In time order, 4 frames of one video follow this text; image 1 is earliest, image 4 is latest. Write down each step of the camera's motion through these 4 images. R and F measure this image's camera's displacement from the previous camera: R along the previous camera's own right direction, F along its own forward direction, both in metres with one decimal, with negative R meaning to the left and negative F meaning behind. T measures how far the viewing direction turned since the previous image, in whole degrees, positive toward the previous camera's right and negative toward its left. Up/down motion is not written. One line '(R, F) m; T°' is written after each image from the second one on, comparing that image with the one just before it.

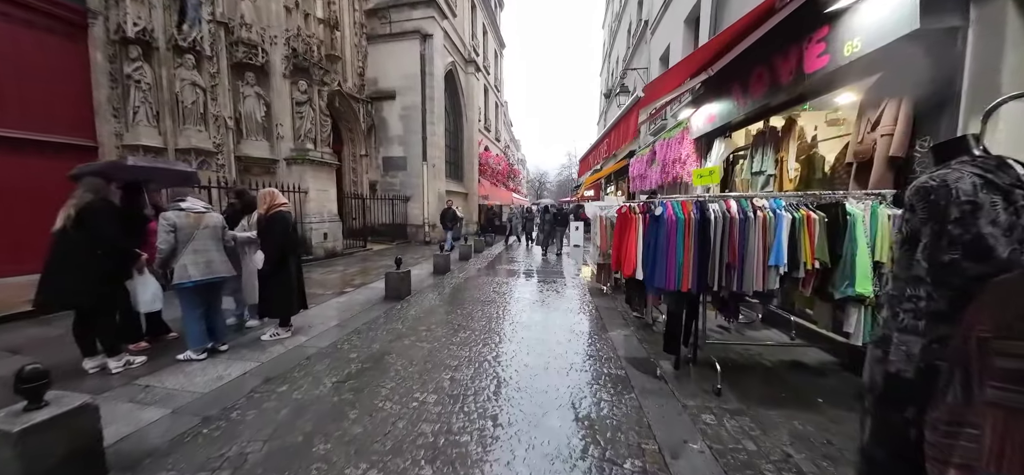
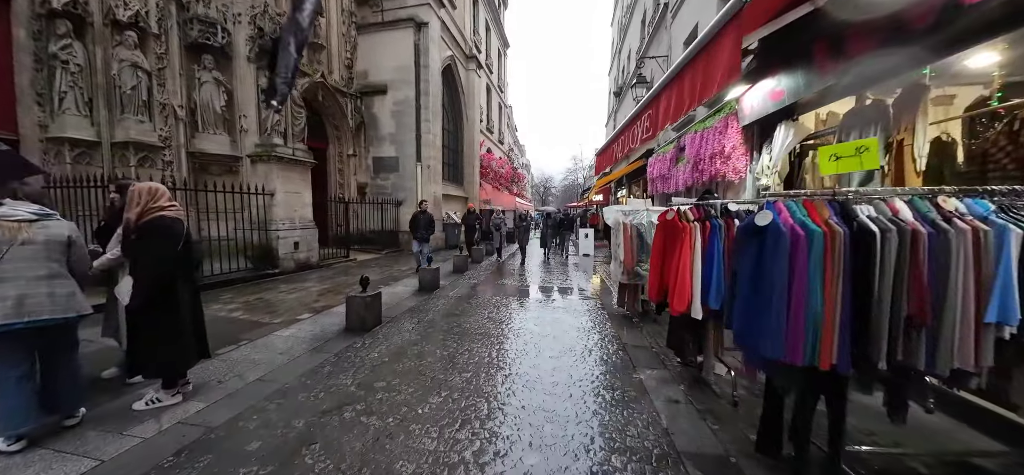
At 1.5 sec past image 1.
(+0.1, +1.4) m; -1°
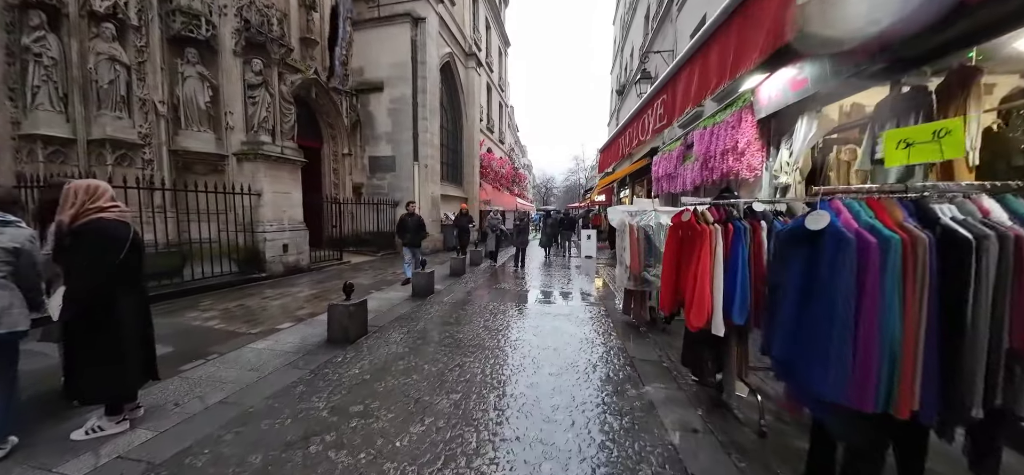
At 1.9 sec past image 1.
(+0.1, +0.4) m; 0°
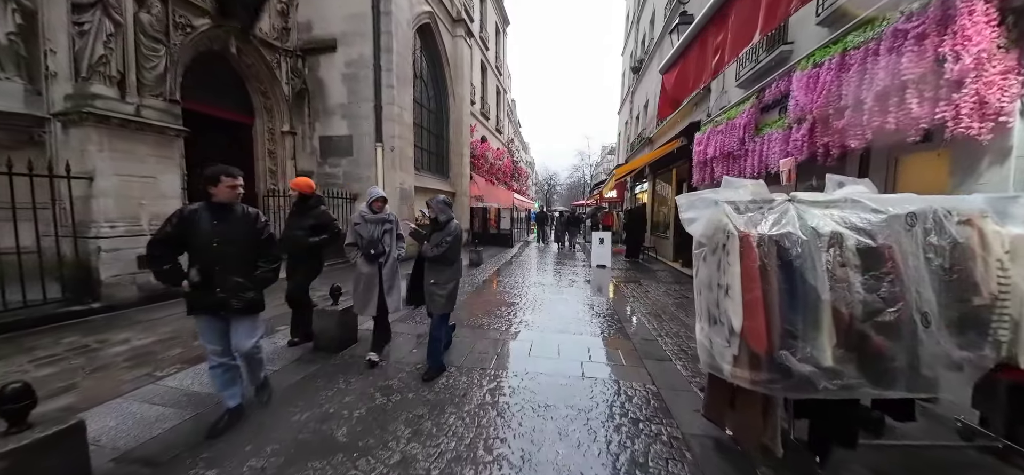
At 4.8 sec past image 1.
(+0.3, +2.6) m; -1°
